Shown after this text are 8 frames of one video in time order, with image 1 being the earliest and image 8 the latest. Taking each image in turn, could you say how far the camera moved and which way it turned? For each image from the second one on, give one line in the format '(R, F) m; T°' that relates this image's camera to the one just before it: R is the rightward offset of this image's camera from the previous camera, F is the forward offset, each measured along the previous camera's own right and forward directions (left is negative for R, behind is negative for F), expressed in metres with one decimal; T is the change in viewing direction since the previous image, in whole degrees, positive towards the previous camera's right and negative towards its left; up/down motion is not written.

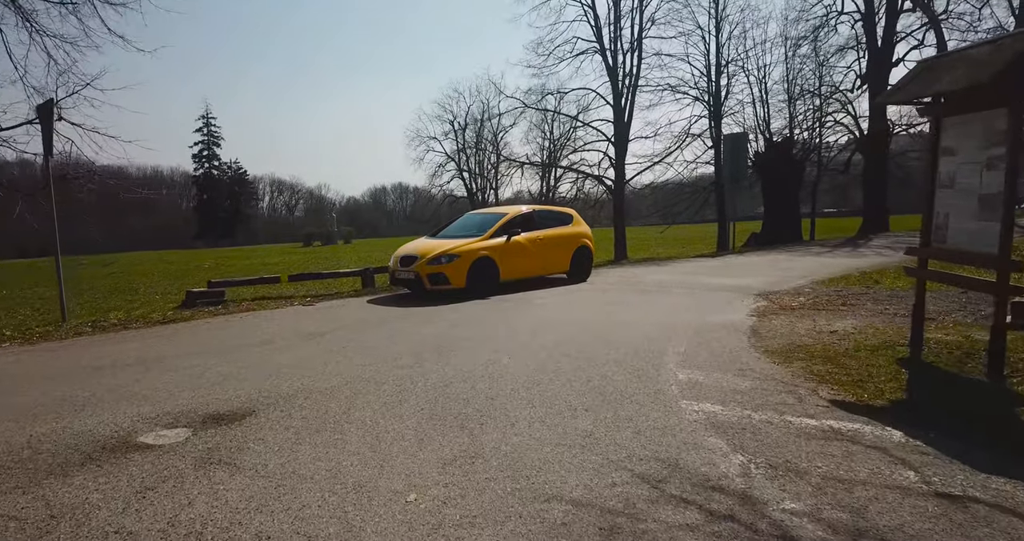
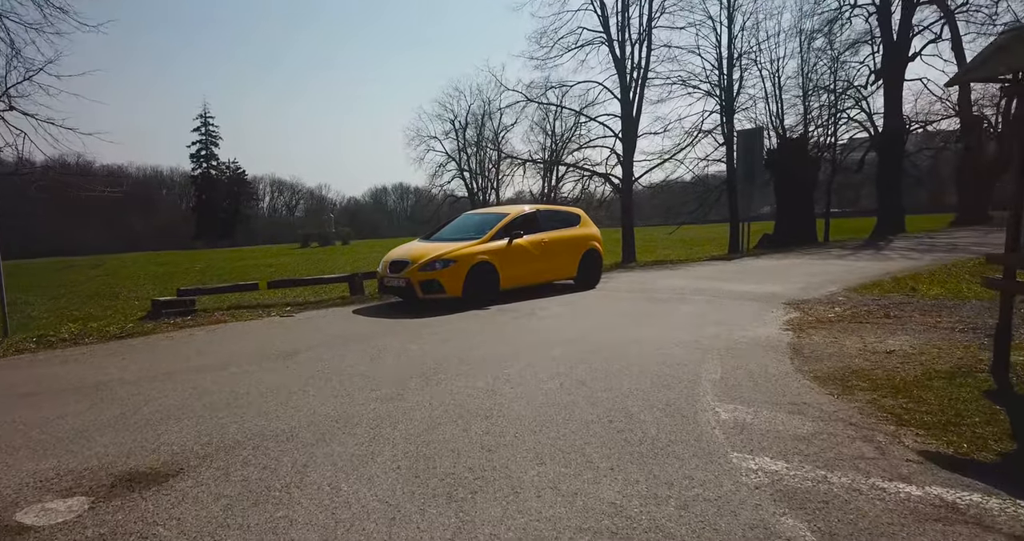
(0.0, +1.3) m; 0°
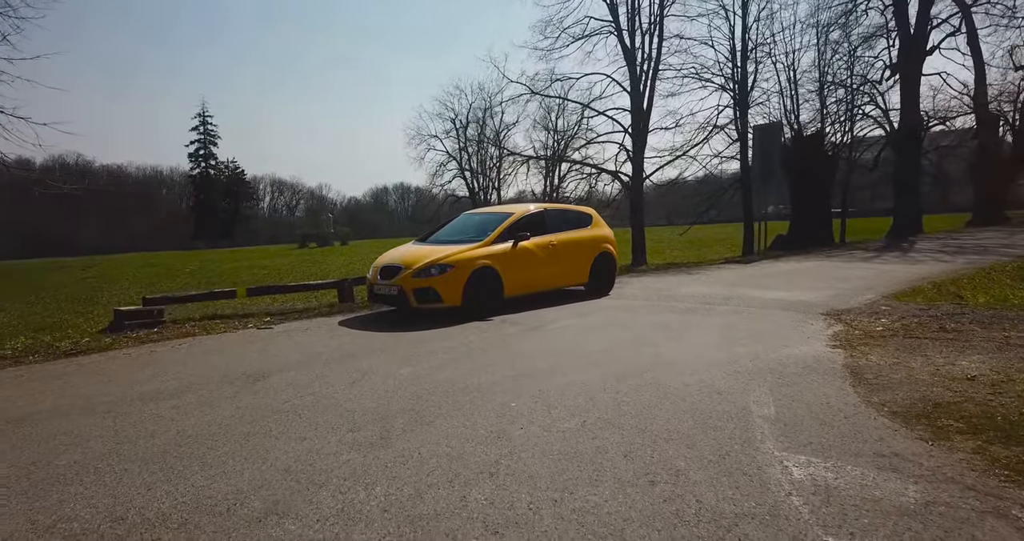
(-0.1, +1.2) m; 0°
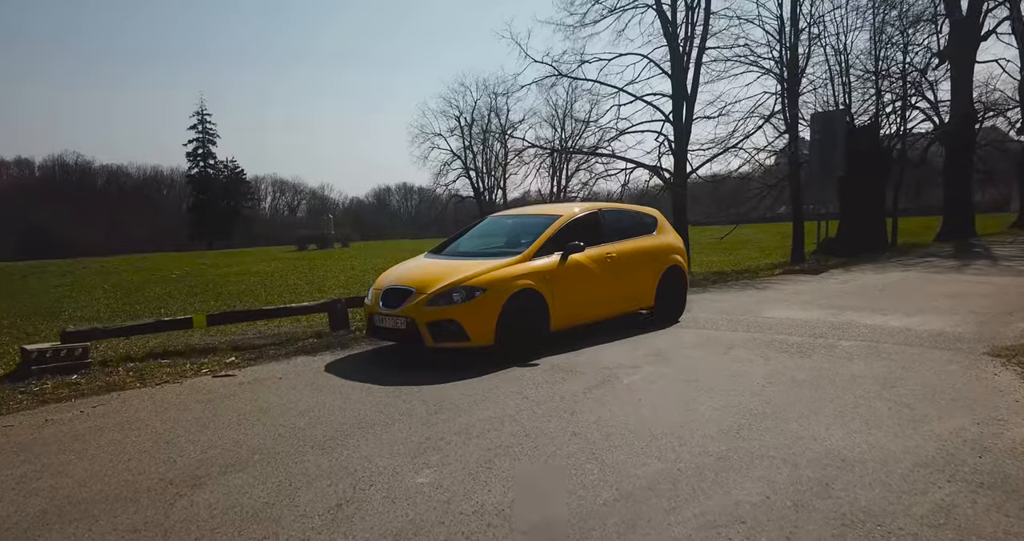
(-0.4, +2.7) m; 0°
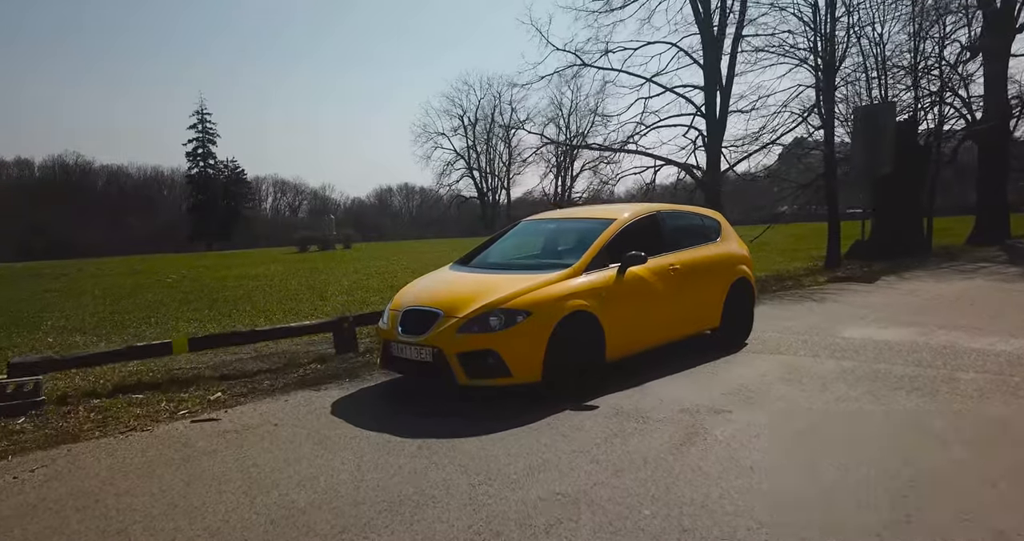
(-0.4, +1.4) m; 0°
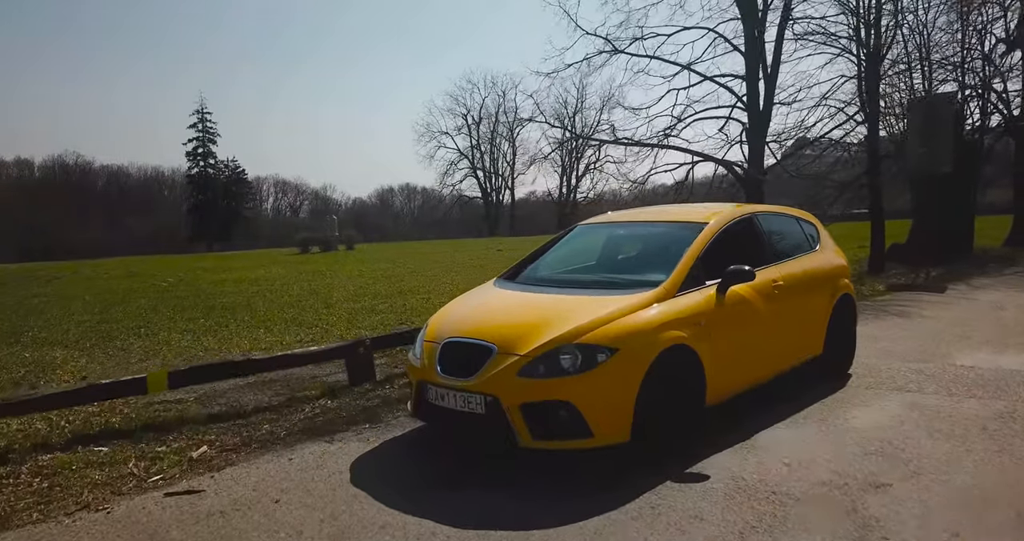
(-0.4, +1.4) m; 0°
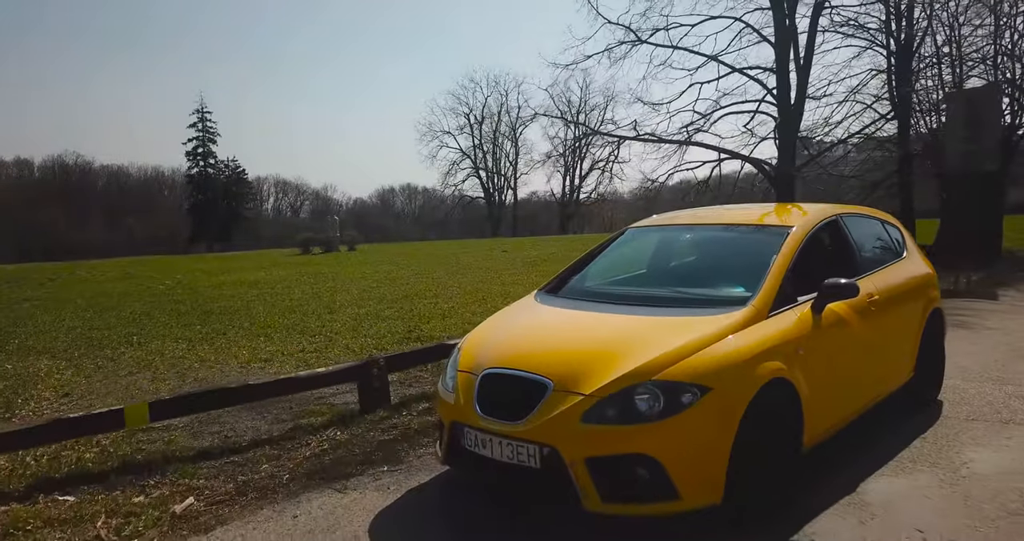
(-0.3, +0.9) m; 0°
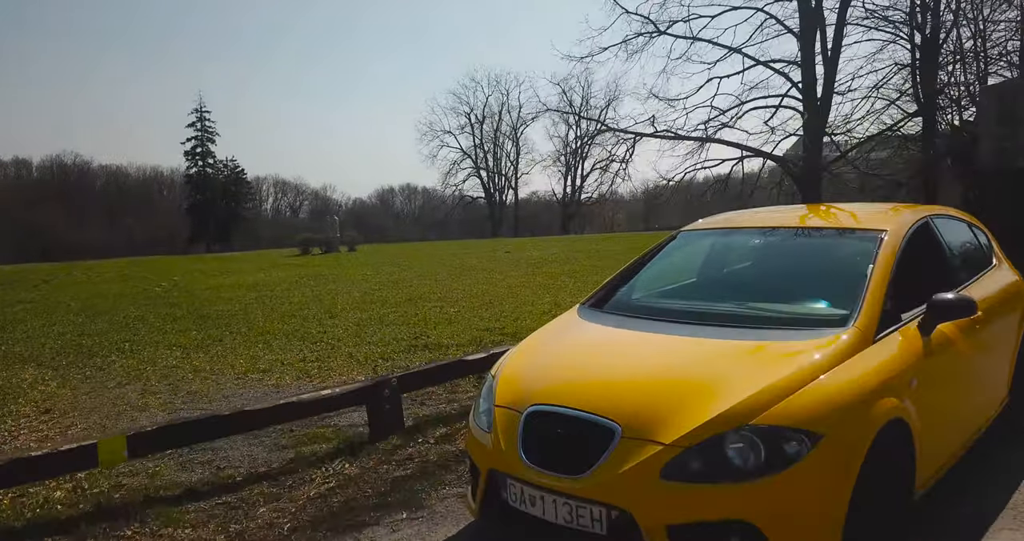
(-0.2, +0.7) m; 0°
